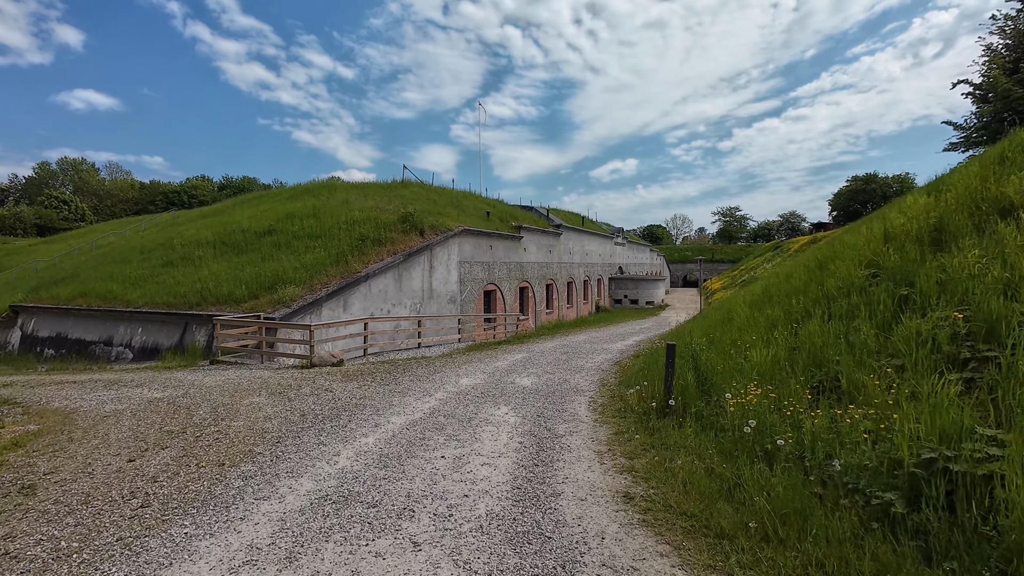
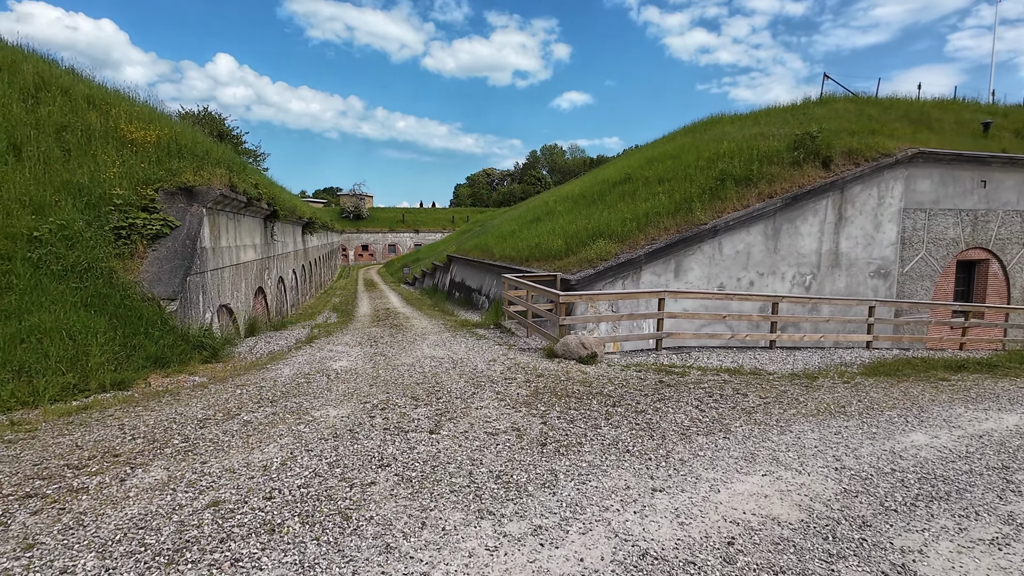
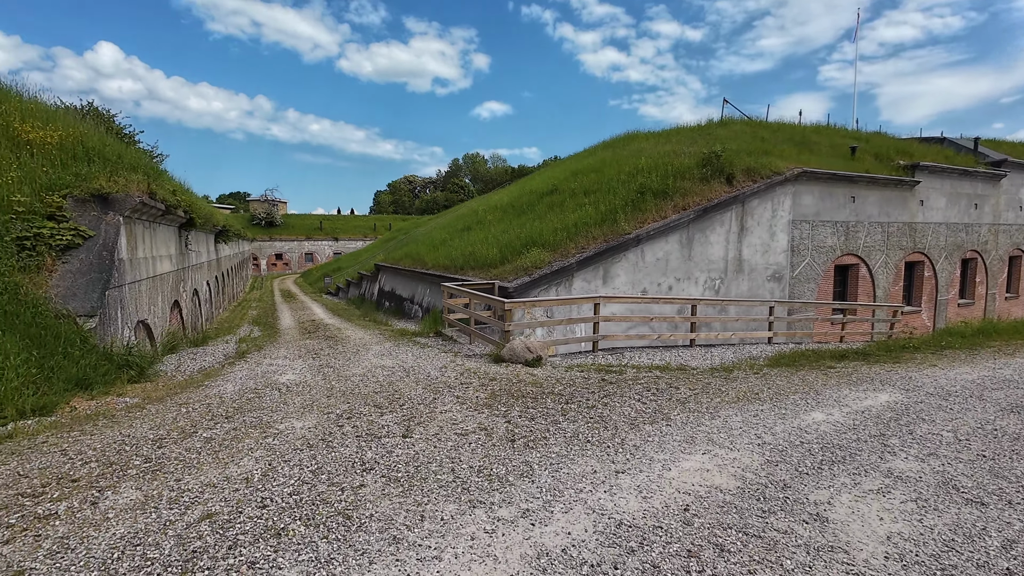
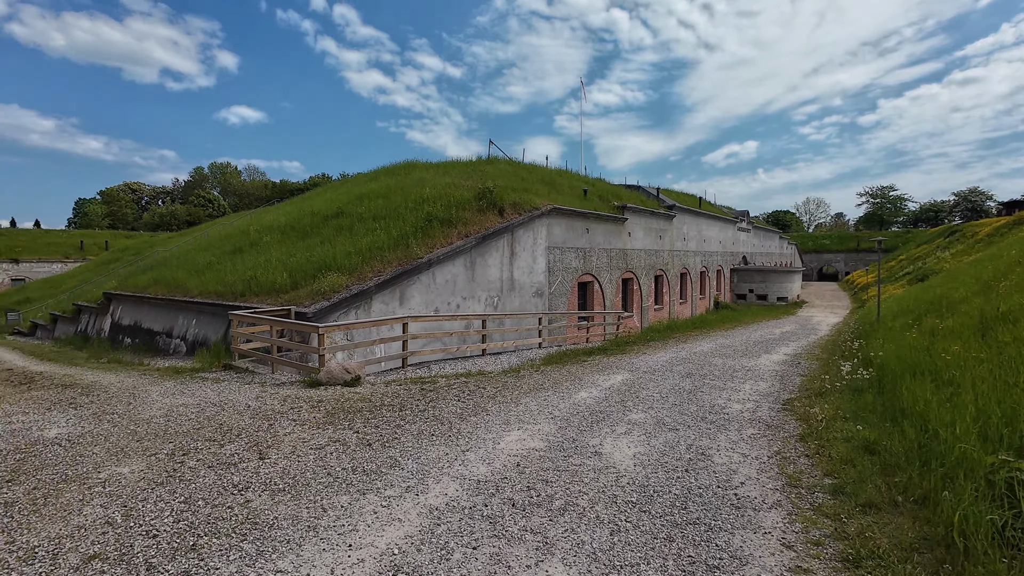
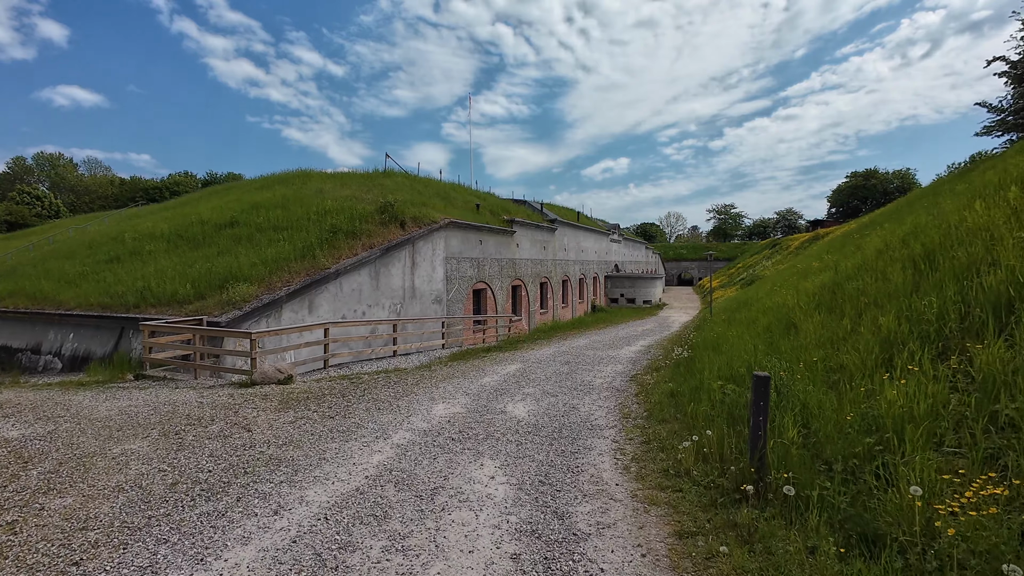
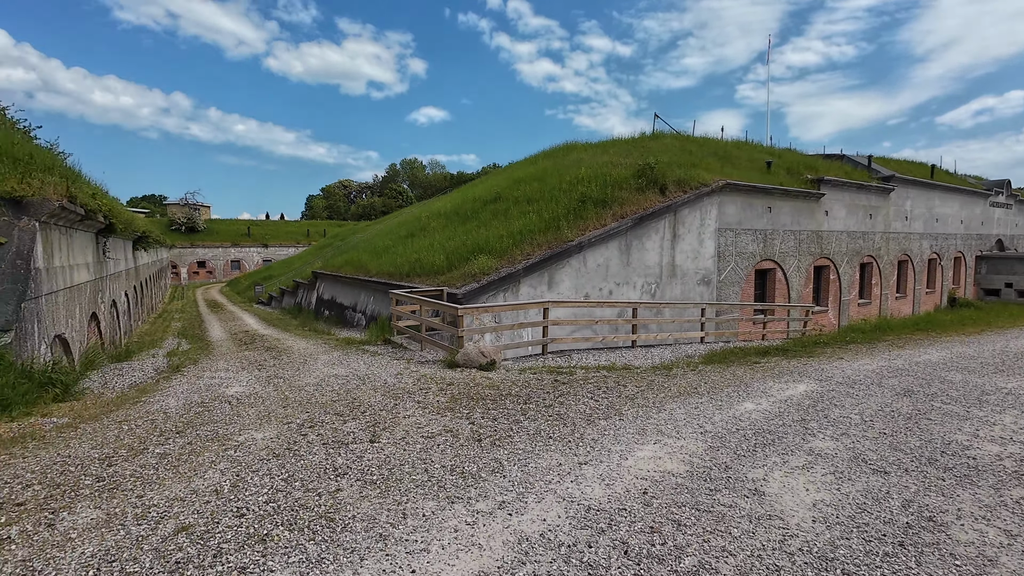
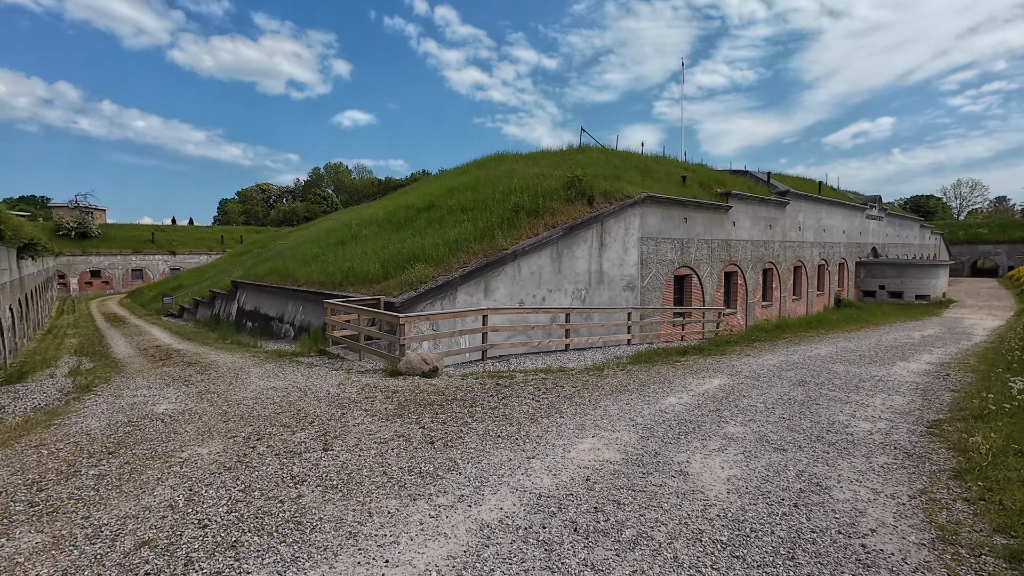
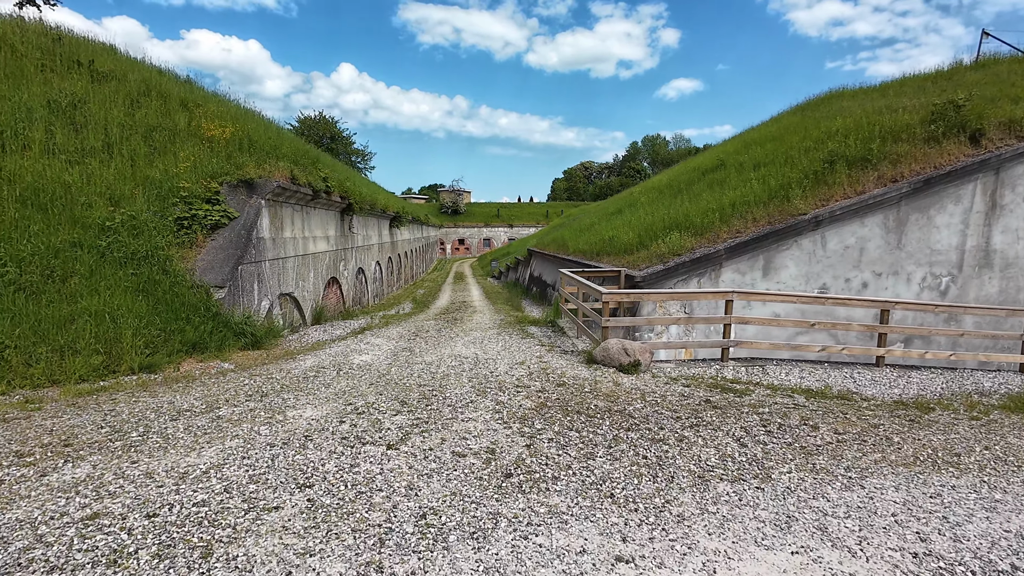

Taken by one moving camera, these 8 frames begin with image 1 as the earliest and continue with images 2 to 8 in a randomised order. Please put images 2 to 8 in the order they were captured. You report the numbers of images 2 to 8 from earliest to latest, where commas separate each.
5, 4, 7, 6, 3, 2, 8
